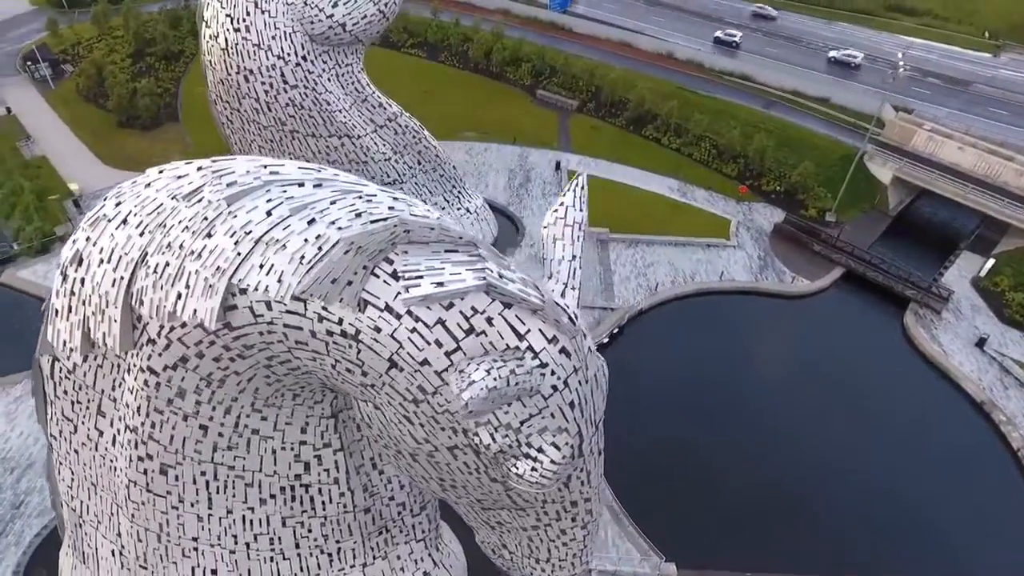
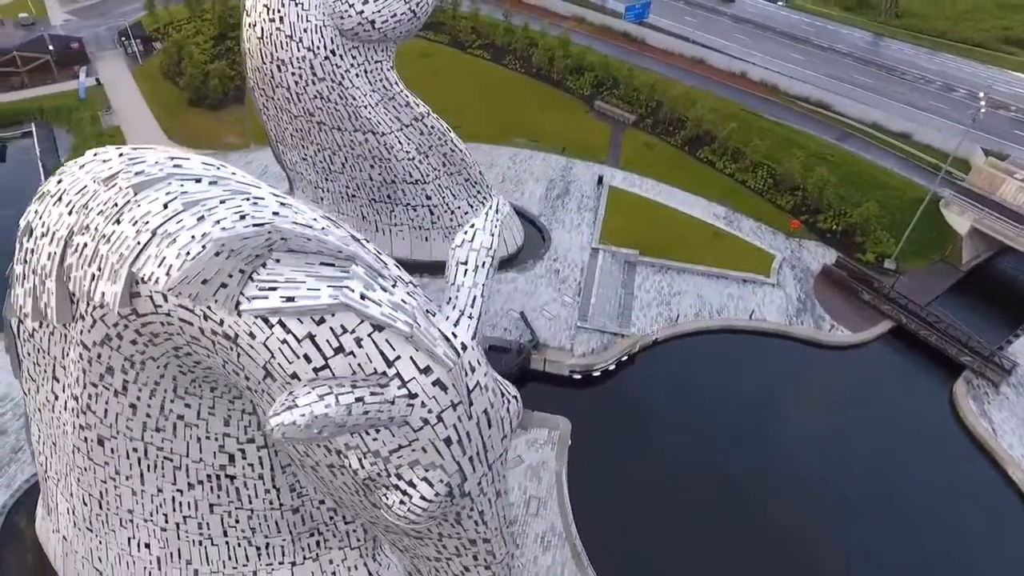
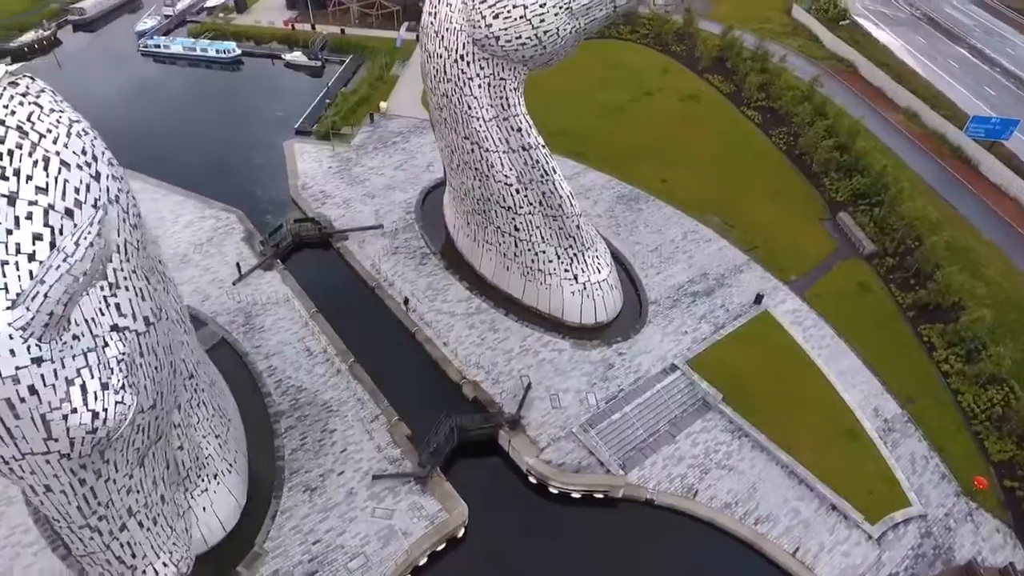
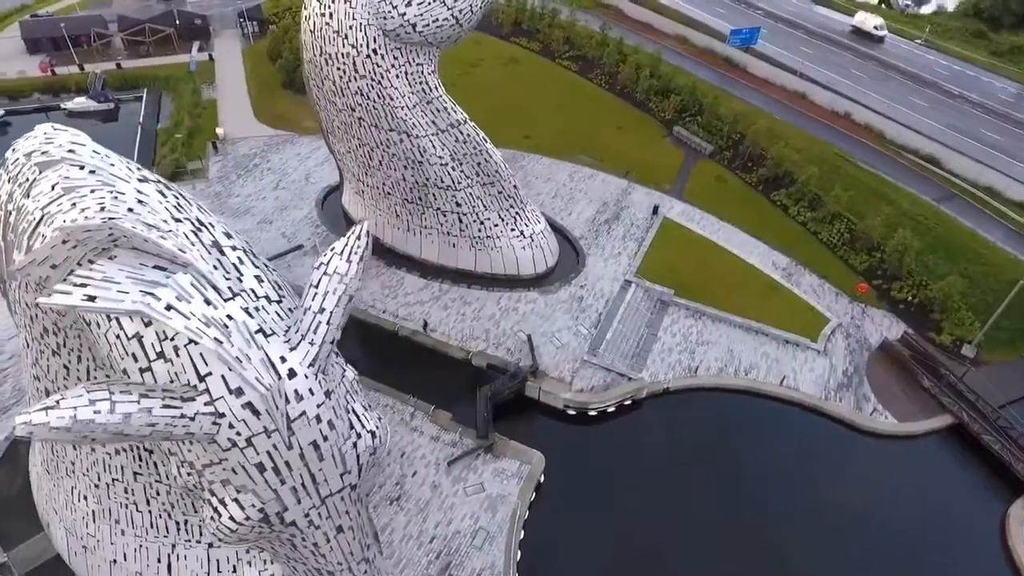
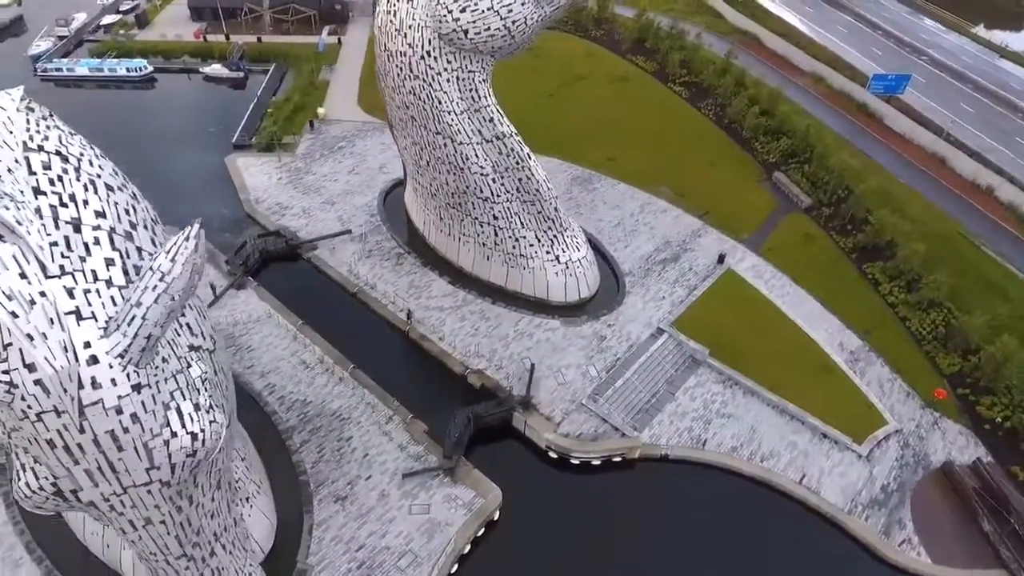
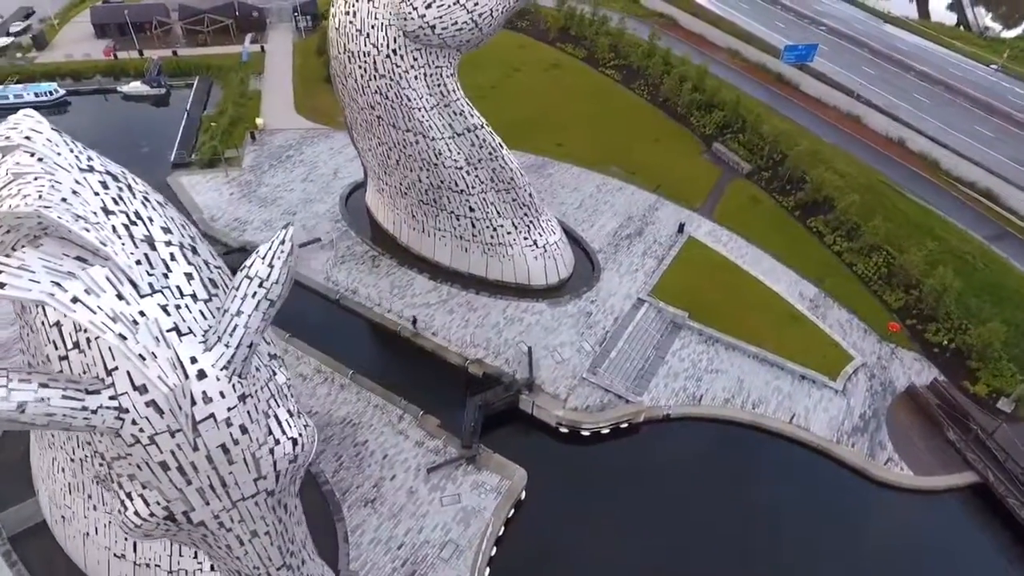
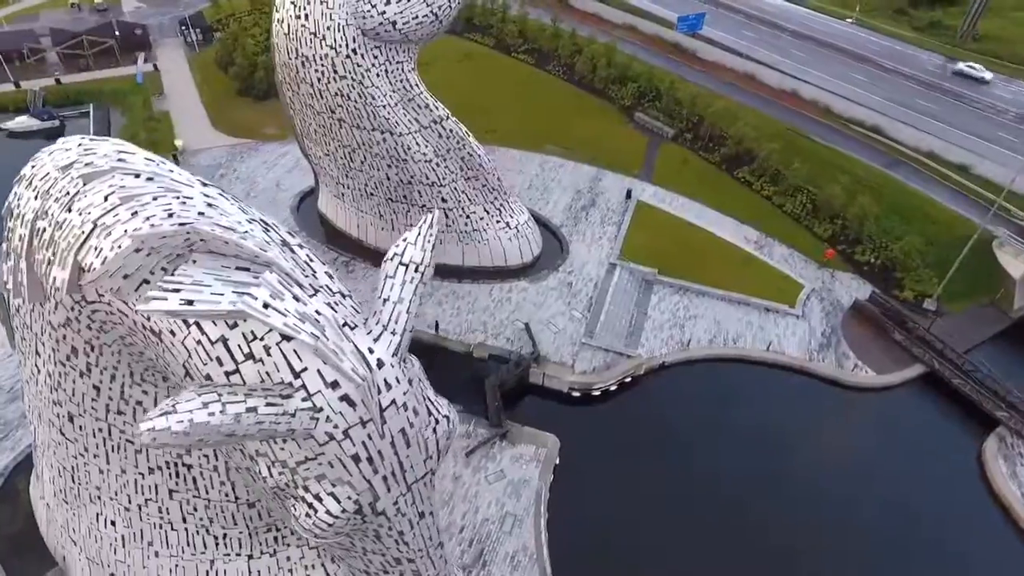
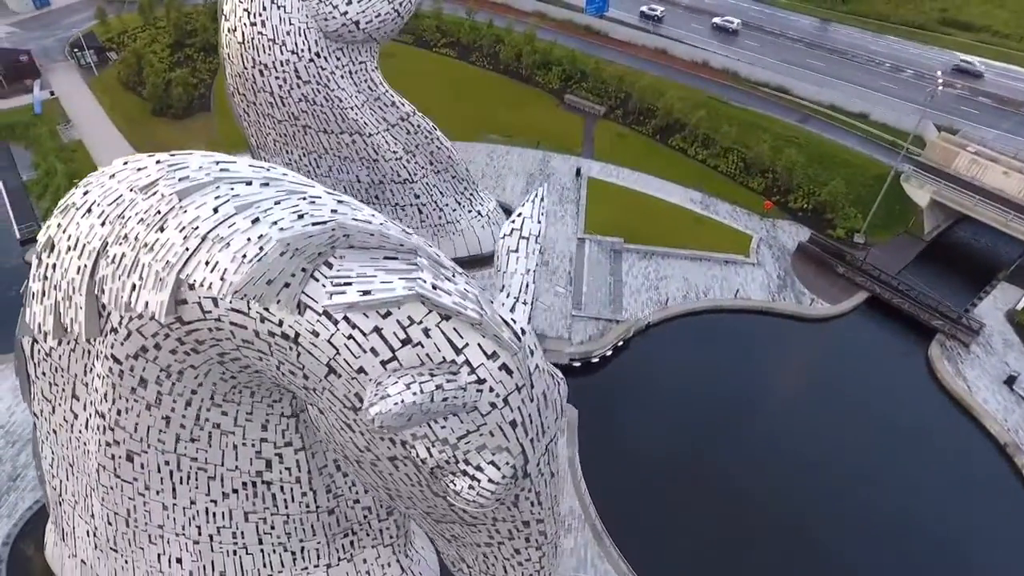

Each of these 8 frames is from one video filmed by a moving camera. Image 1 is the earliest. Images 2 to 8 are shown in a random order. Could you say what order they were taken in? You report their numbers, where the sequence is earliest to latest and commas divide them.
8, 2, 7, 4, 6, 5, 3
